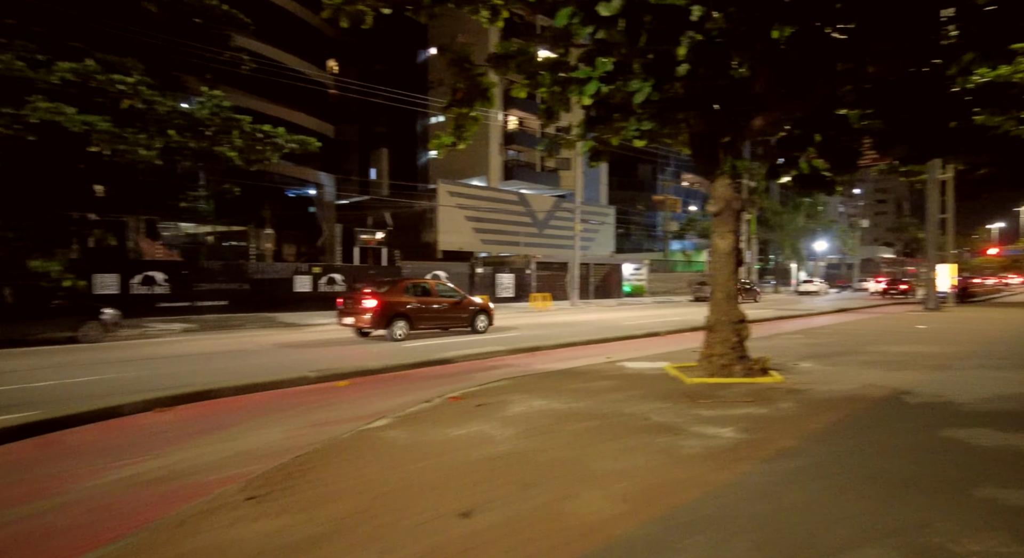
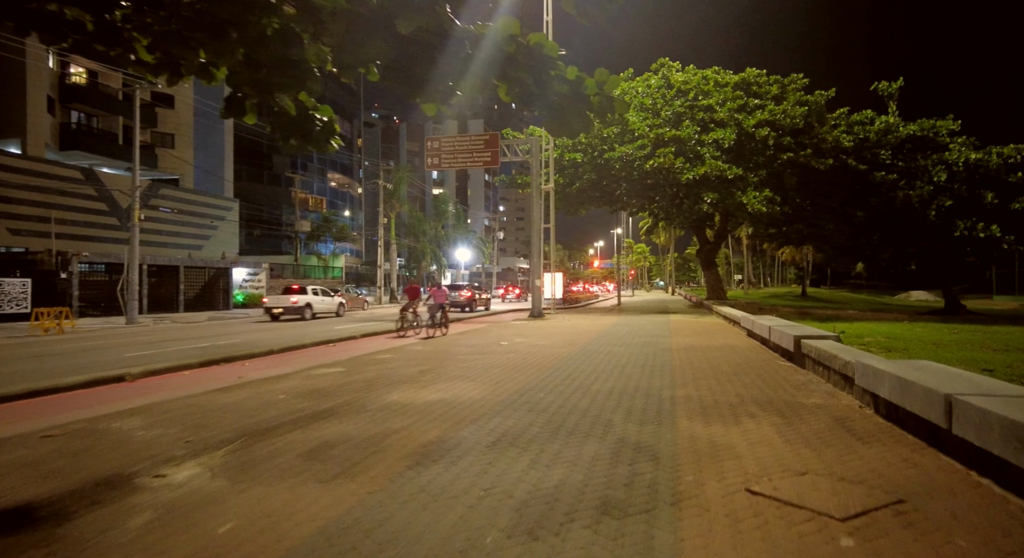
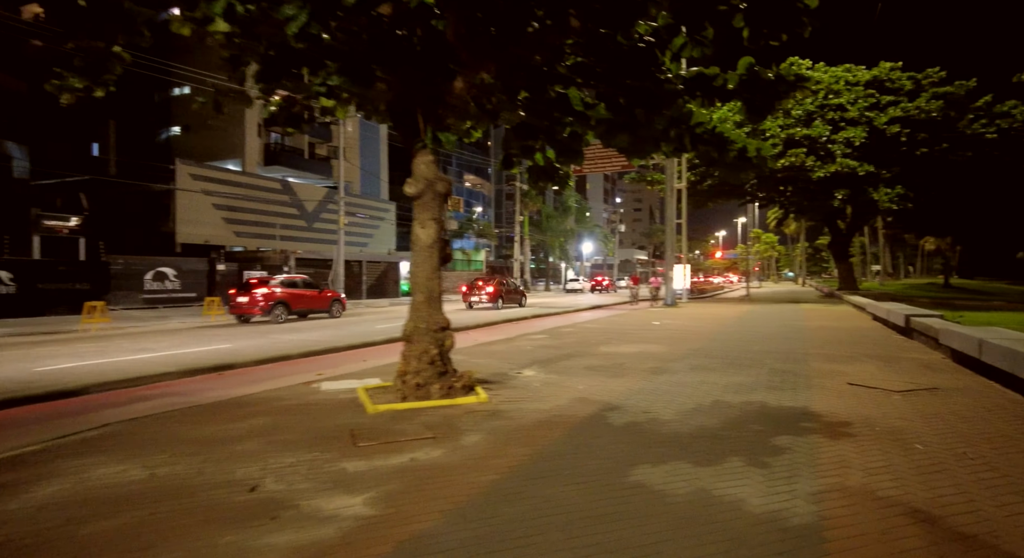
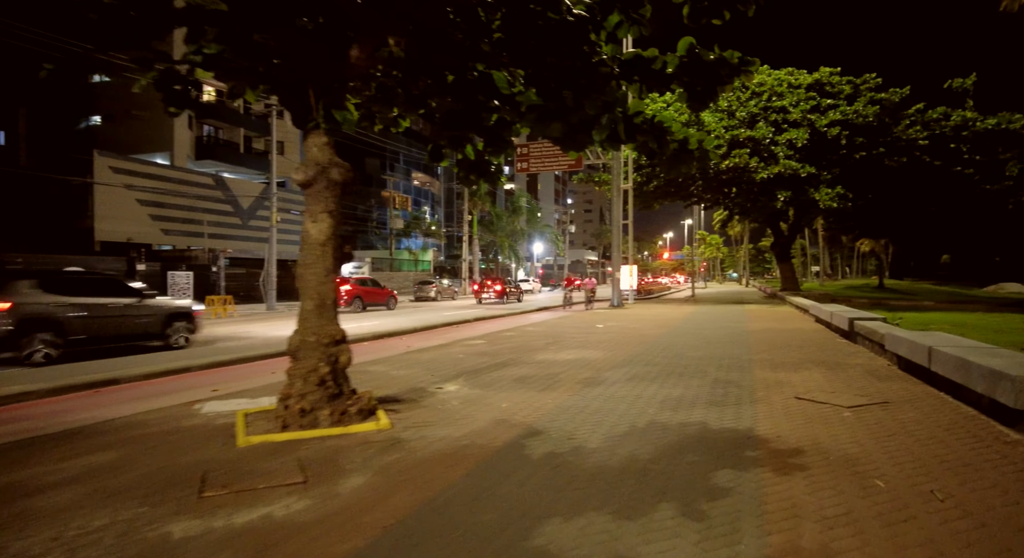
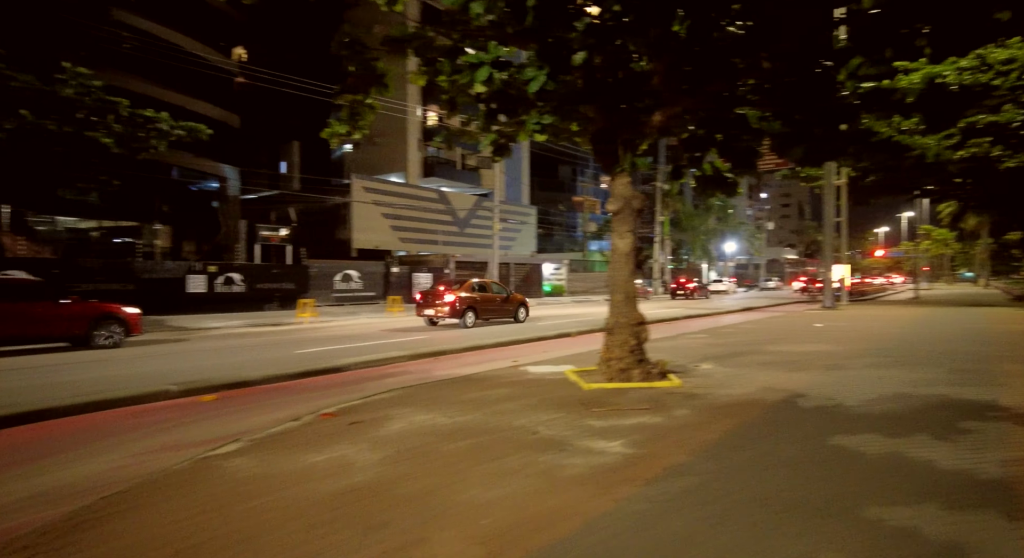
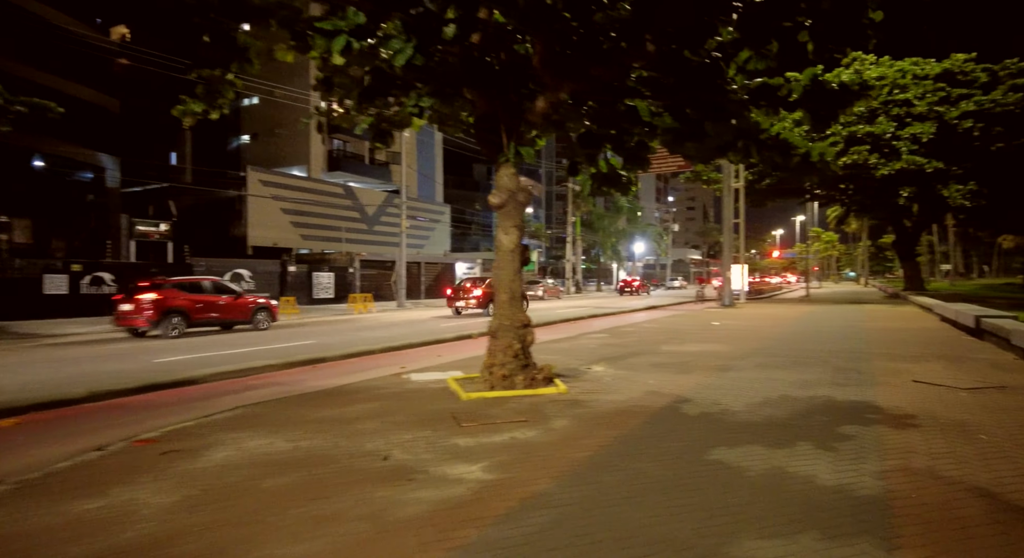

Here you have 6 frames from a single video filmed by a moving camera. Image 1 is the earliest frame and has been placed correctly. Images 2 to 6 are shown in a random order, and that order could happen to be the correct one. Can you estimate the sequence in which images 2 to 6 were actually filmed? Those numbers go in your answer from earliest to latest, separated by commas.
5, 6, 3, 4, 2
